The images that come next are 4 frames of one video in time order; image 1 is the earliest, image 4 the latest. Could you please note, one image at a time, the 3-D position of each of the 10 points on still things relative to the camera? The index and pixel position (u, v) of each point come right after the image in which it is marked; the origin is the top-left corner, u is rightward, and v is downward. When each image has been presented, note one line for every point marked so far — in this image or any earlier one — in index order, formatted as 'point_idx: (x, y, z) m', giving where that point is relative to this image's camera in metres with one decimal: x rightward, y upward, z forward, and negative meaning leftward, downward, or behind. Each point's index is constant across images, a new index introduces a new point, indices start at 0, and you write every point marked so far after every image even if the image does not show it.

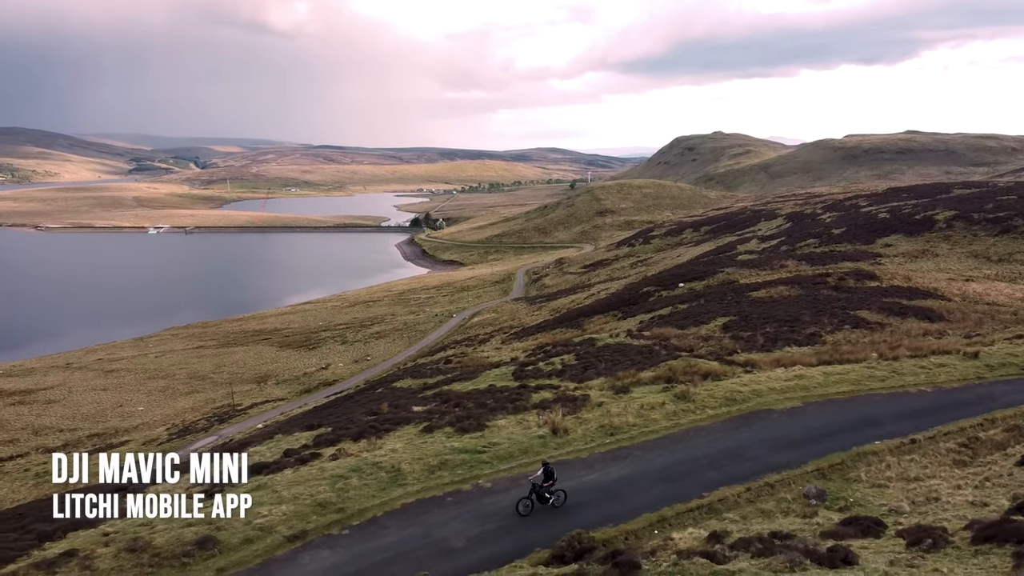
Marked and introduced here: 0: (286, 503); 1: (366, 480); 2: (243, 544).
0: (-4.4, -4.2, +11.1) m
1: (-3.0, -4.1, +11.9) m
2: (-4.7, -4.6, +9.9) m
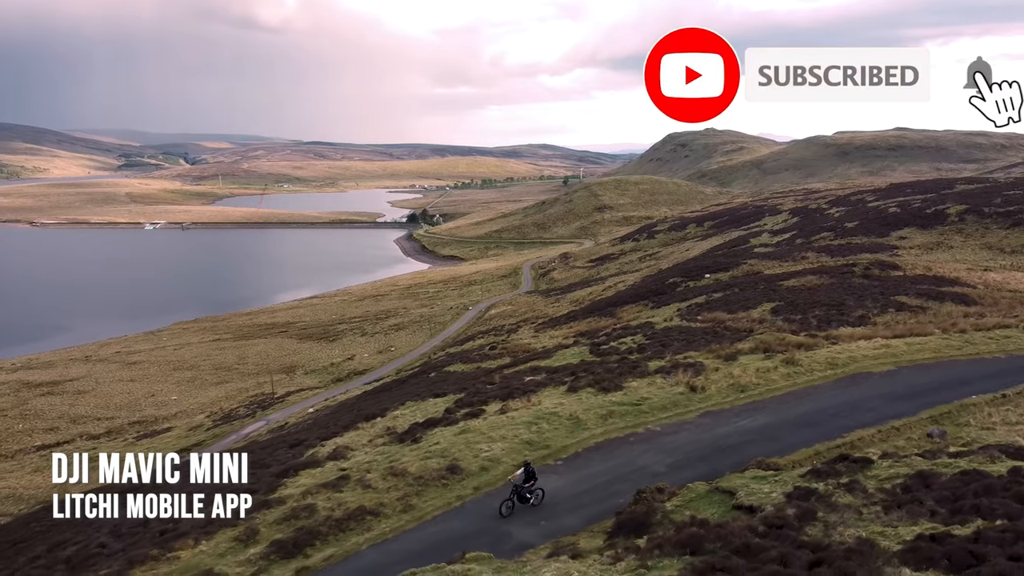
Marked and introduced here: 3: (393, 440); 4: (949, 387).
0: (-0.3, -3.6, +13.0) m
1: (+1.1, -3.4, +13.9) m
2: (-0.6, -3.9, +11.9) m
3: (-3.1, -4.1, +15.0) m
4: (+12.6, -2.8, +16.0) m
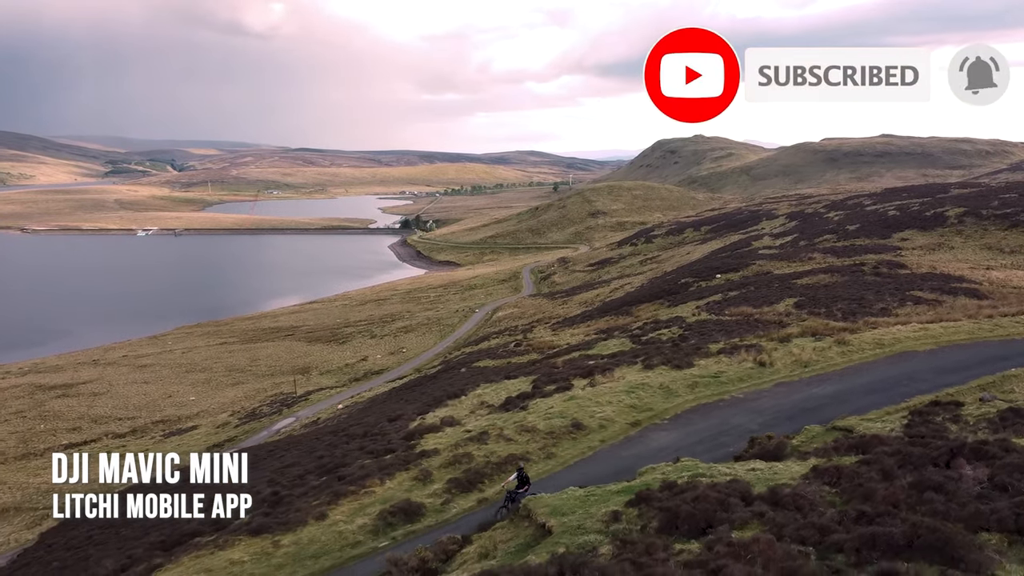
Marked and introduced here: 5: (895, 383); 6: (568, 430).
0: (+2.5, -3.1, +14.7) m
1: (+3.8, -2.9, +15.5) m
2: (+2.2, -3.4, +13.5) m
3: (-0.4, -3.6, +16.6) m
4: (+15.3, -2.4, +17.9) m
5: (+11.1, -2.8, +16.2) m
6: (+1.3, -3.4, +13.1) m
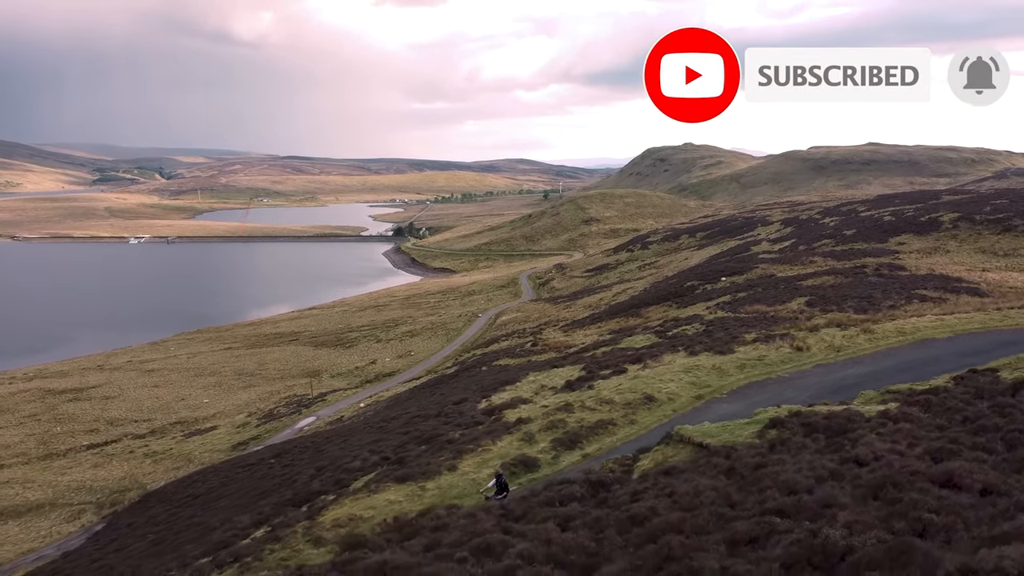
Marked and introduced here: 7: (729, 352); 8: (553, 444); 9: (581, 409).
0: (+4.6, -2.8, +16.3) m
1: (+5.9, -2.6, +17.2) m
2: (+4.3, -3.1, +15.1) m
3: (+1.7, -3.3, +18.2) m
4: (+17.4, -2.1, +19.7) m
5: (+13.2, -2.5, +17.9) m
6: (+3.4, -3.1, +14.8) m
7: (+7.7, -2.3, +19.6) m
8: (+0.9, -3.5, +12.6) m
9: (+1.8, -3.2, +14.6) m
